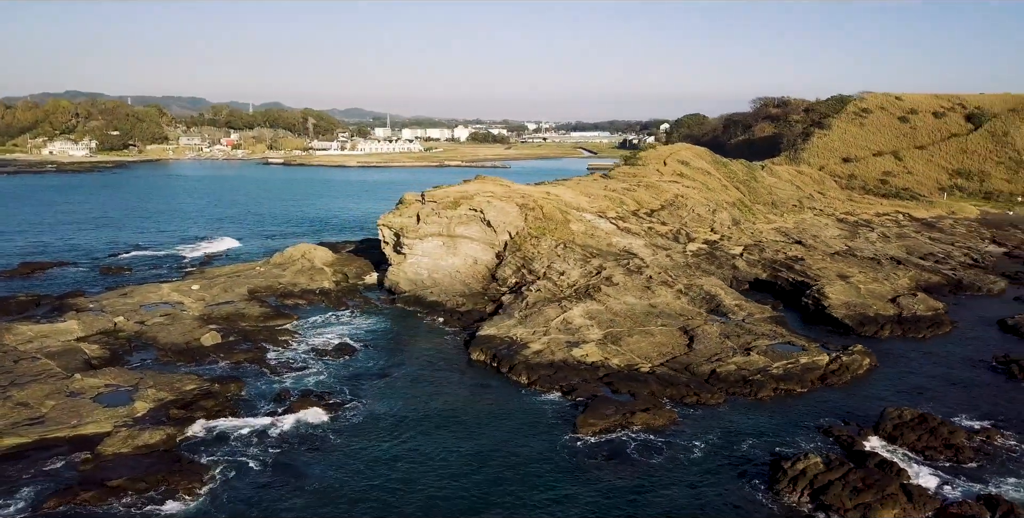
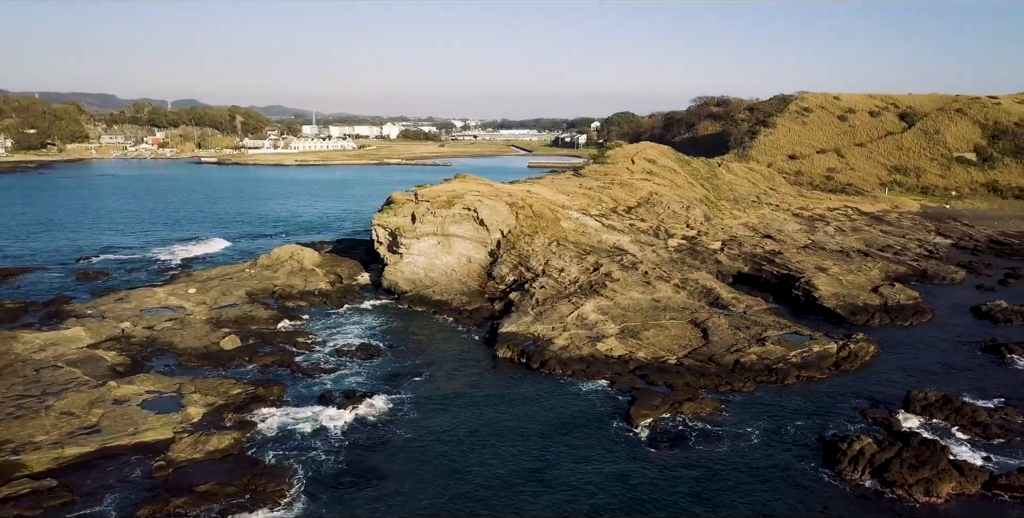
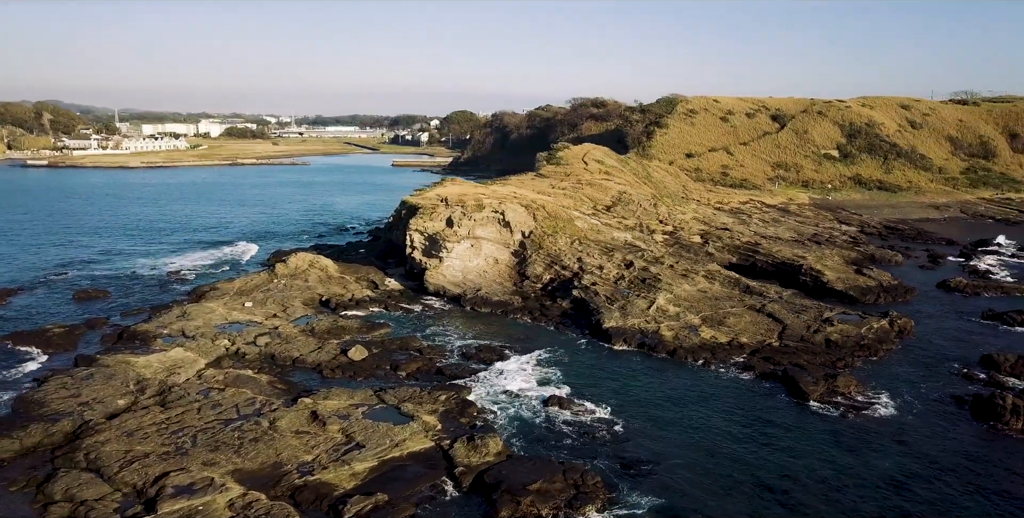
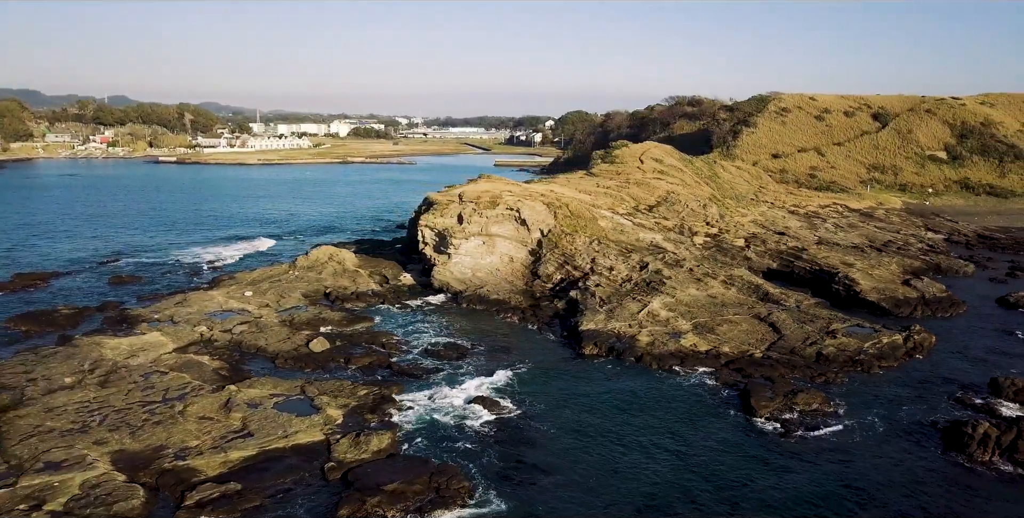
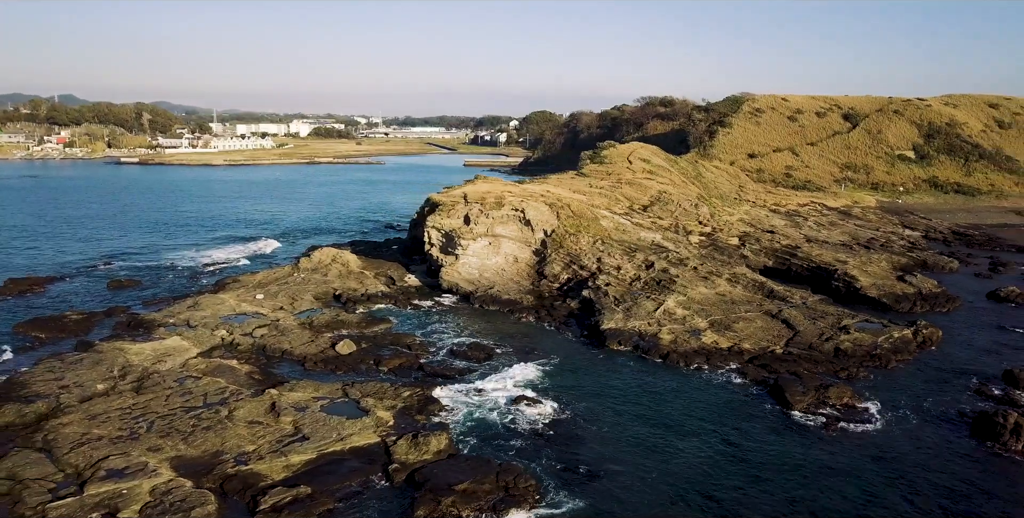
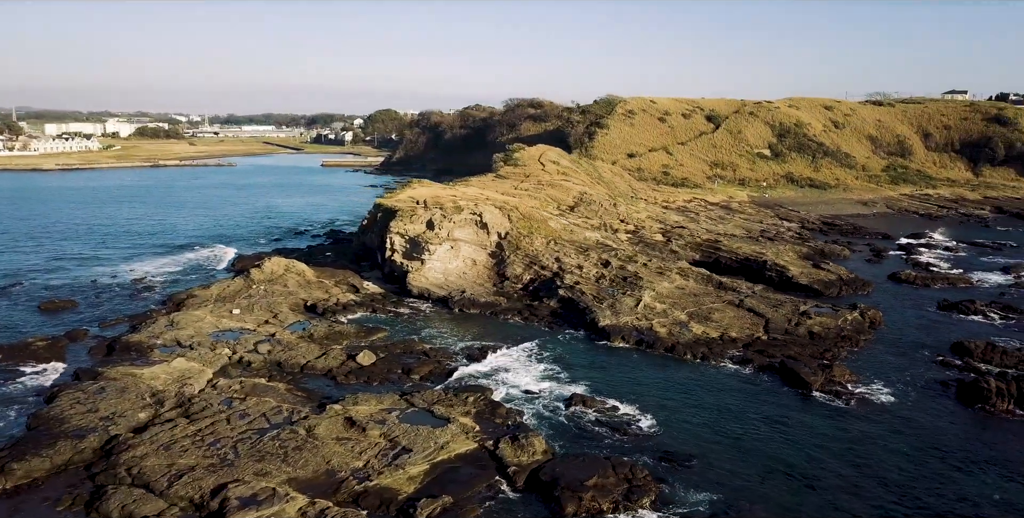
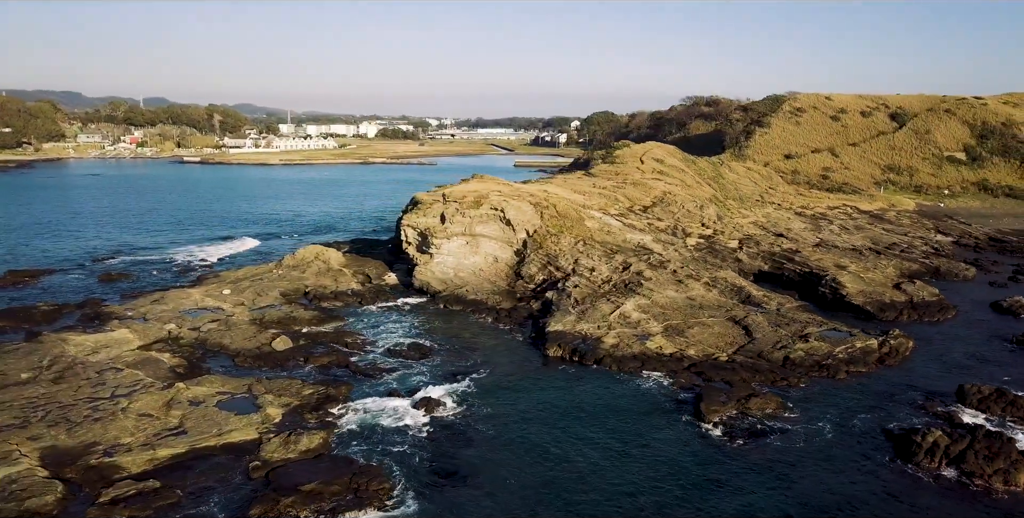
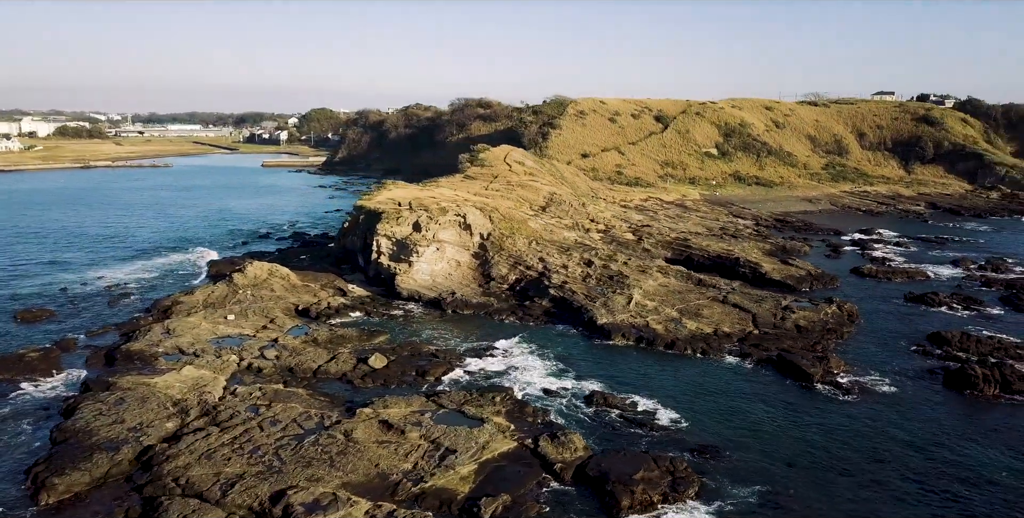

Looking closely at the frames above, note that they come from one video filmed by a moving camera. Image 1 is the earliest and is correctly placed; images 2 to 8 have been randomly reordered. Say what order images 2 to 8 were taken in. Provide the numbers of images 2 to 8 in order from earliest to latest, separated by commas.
2, 7, 4, 5, 3, 6, 8
